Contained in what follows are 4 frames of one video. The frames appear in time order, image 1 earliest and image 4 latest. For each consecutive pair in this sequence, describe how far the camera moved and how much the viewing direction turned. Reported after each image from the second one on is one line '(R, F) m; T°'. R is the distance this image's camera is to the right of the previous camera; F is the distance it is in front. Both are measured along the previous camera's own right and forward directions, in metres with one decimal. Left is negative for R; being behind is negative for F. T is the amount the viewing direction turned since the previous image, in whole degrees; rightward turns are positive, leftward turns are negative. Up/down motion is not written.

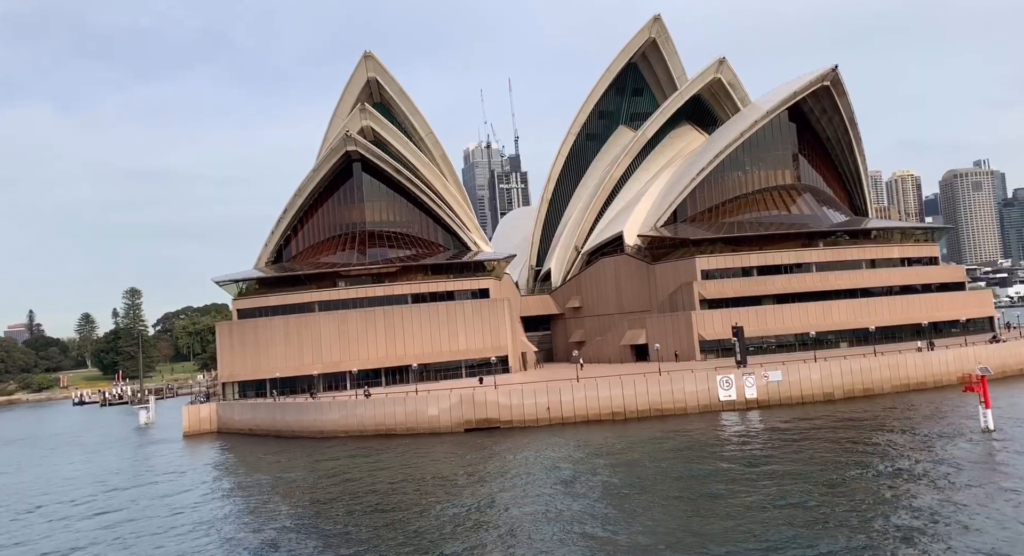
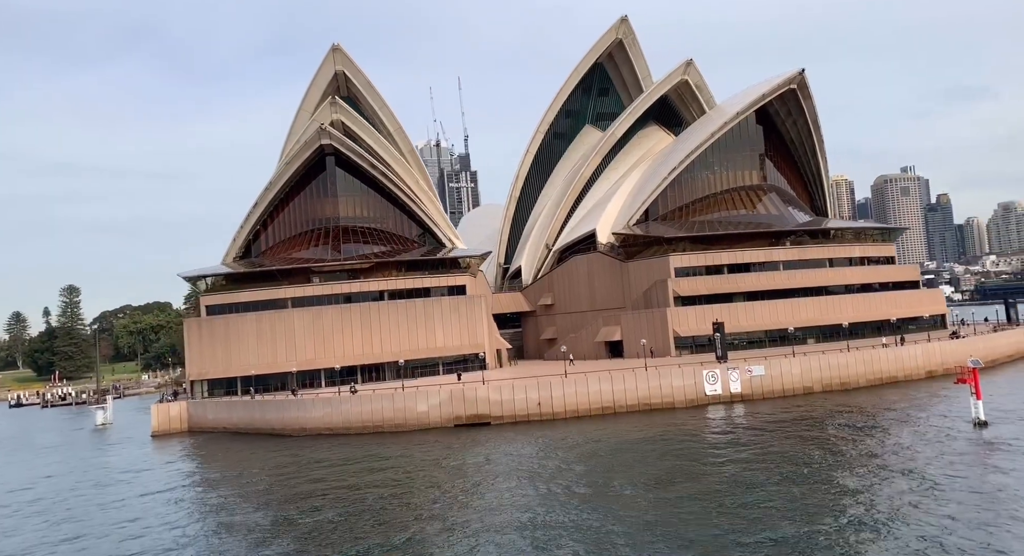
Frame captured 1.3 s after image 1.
(-2.0, +0.1) m; +4°
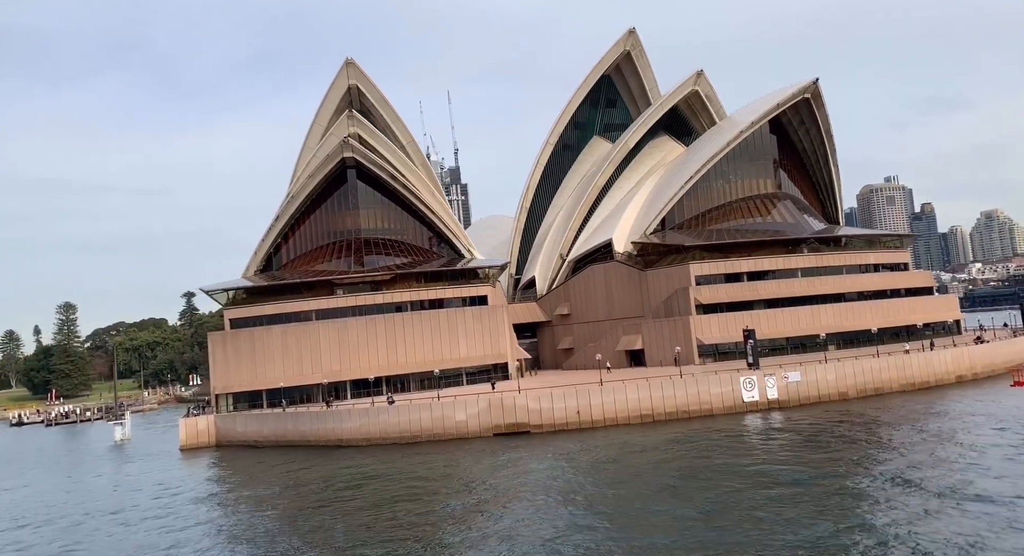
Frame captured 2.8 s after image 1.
(-2.1, -0.3) m; +1°
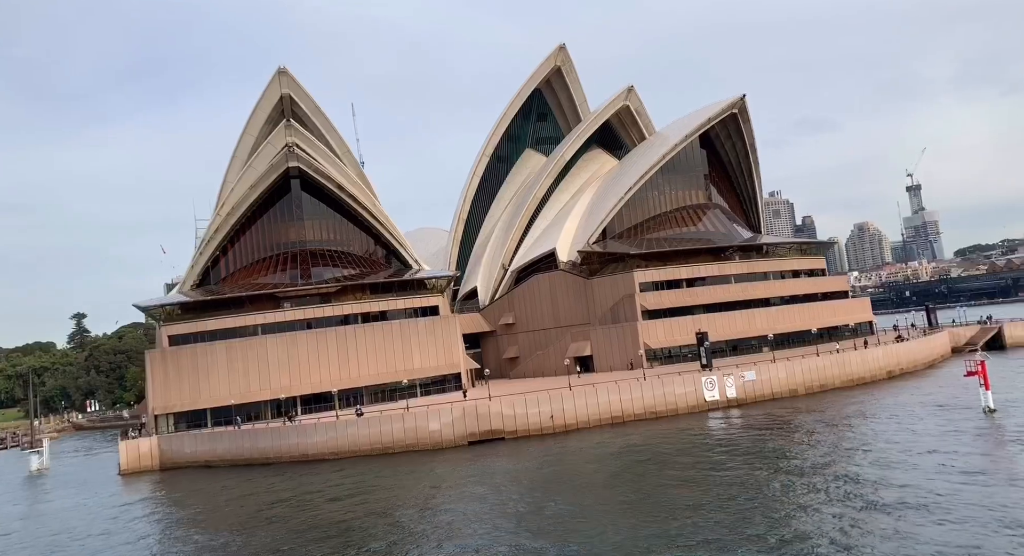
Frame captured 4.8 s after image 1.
(-3.0, +0.1) m; +7°
